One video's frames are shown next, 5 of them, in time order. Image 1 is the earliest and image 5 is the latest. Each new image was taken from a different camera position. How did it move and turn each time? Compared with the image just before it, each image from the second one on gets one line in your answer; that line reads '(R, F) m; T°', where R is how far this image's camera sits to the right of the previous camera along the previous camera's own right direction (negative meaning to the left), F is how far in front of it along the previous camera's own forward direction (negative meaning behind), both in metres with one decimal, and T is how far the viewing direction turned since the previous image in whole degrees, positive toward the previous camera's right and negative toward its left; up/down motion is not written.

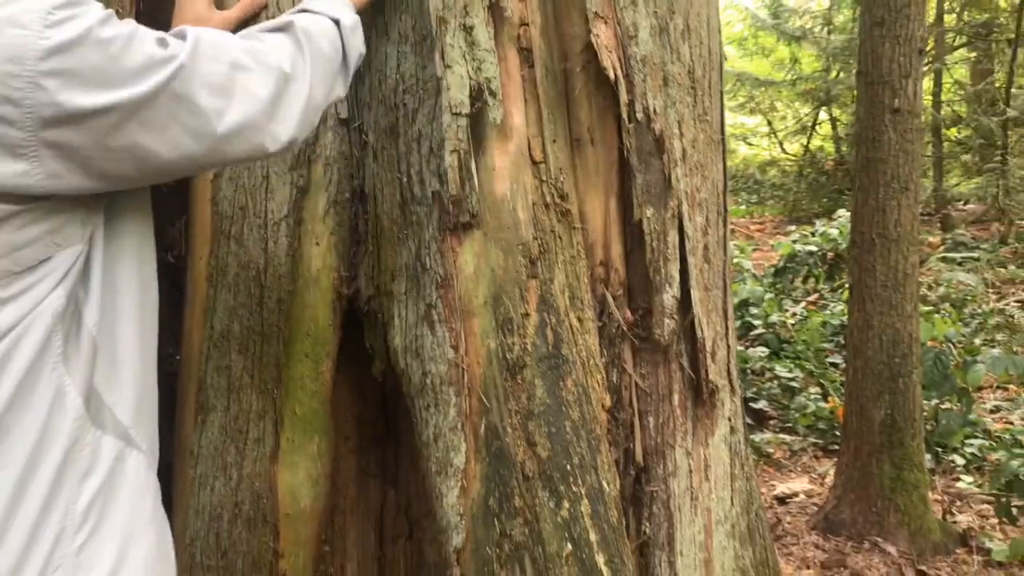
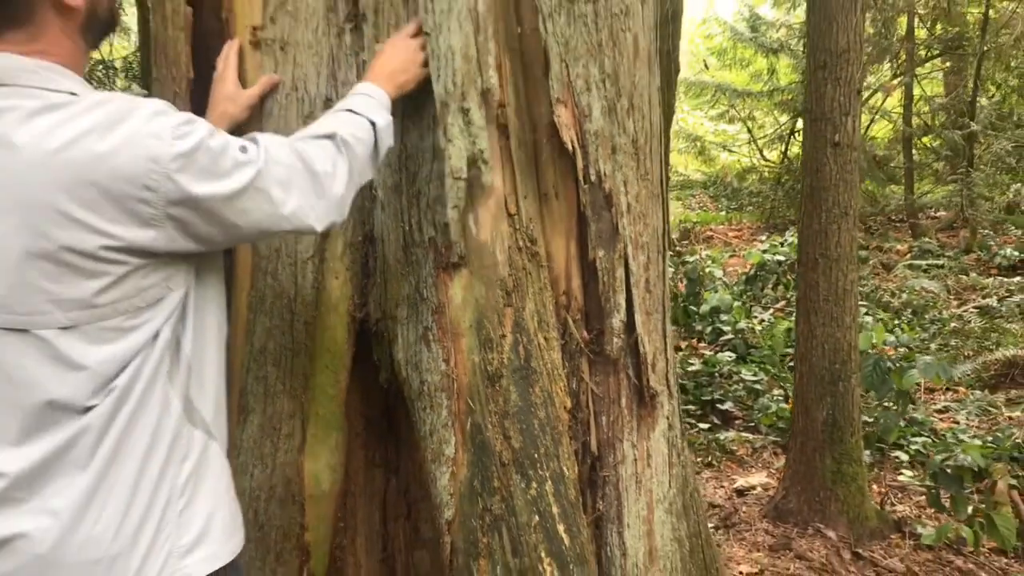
(0.0, -0.4) m; +1°
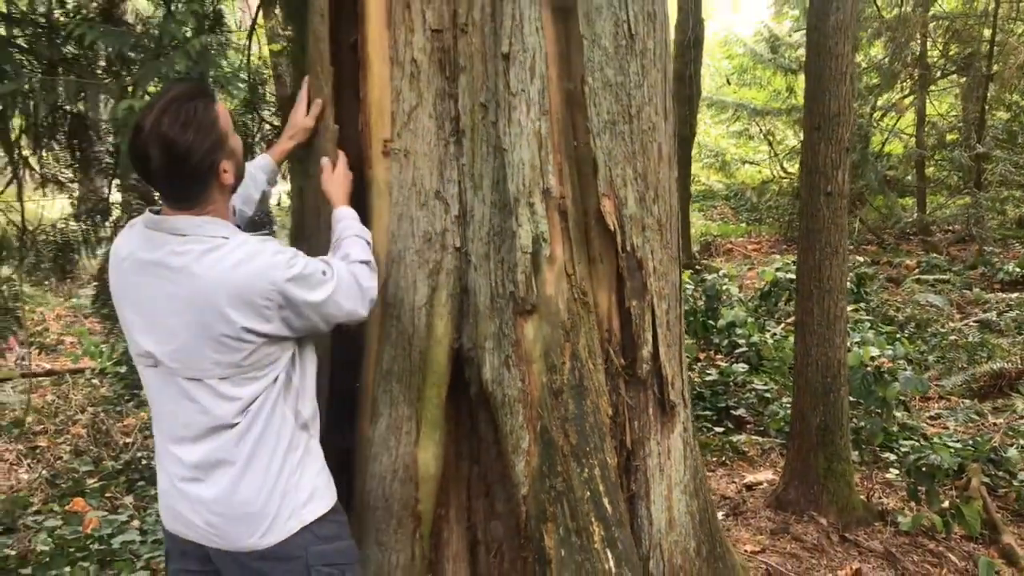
(-0.1, -0.8) m; -1°
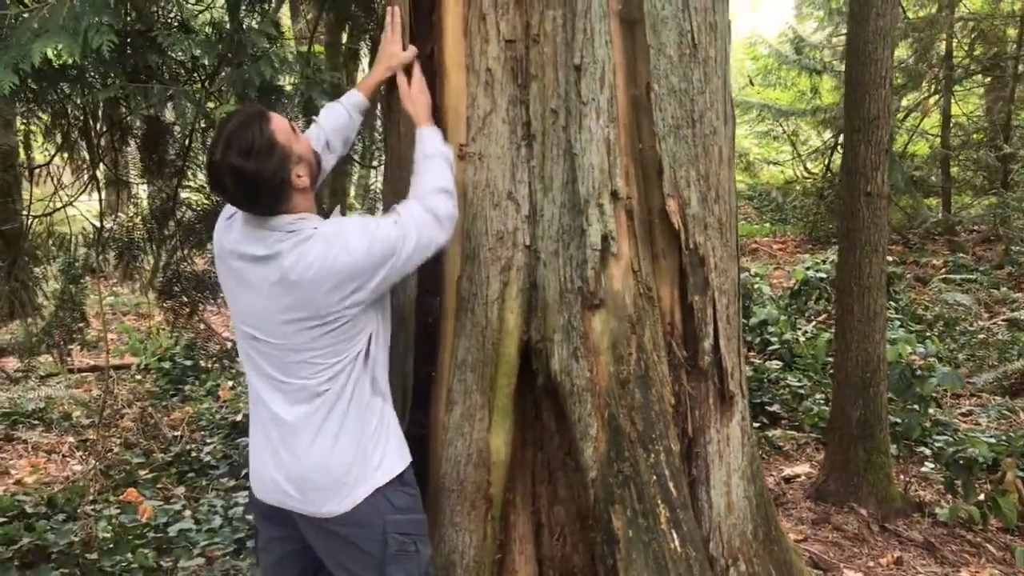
(-0.2, -0.2) m; -1°
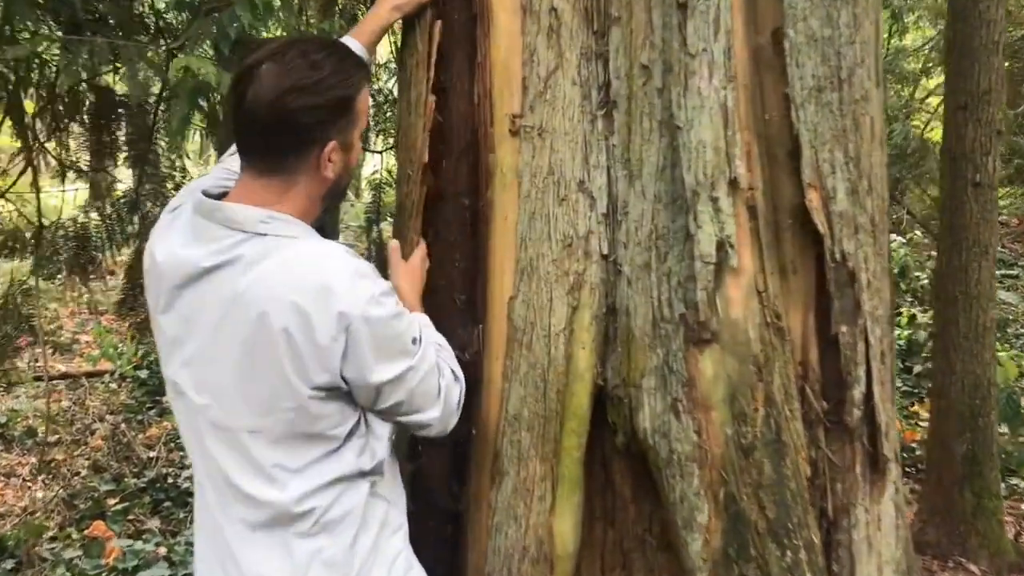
(-0.2, +0.8) m; 0°
